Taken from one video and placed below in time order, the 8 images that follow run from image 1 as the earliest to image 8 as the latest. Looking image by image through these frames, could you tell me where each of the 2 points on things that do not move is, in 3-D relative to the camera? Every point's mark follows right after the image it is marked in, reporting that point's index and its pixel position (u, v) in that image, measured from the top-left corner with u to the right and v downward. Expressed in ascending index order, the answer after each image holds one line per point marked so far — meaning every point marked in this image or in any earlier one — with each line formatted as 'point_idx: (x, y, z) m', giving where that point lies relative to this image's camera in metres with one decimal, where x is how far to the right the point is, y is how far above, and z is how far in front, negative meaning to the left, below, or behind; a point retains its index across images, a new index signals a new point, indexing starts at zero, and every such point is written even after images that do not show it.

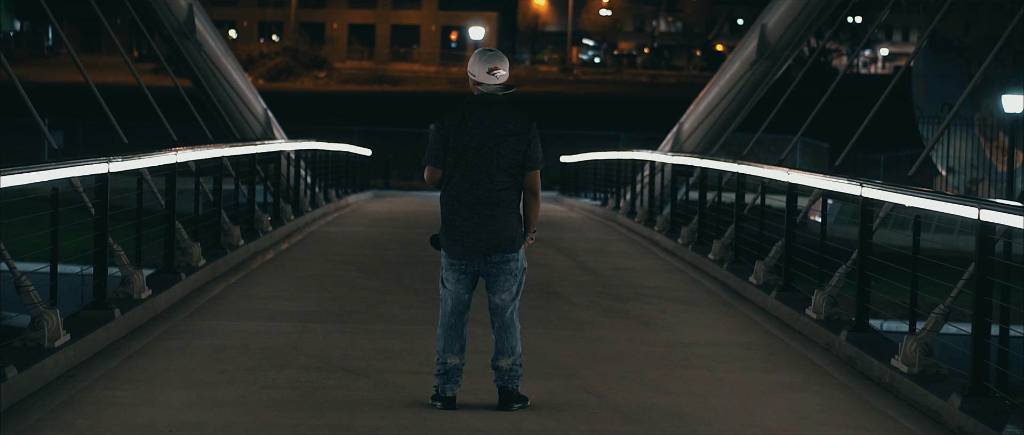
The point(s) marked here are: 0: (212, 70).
0: (-3.9, +1.9, +14.6) m
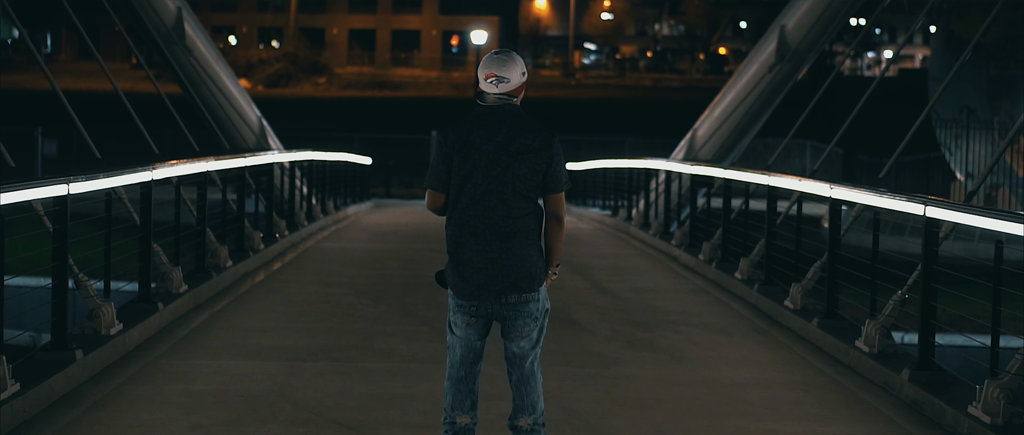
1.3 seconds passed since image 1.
0: (-3.8, +1.7, +13.9) m
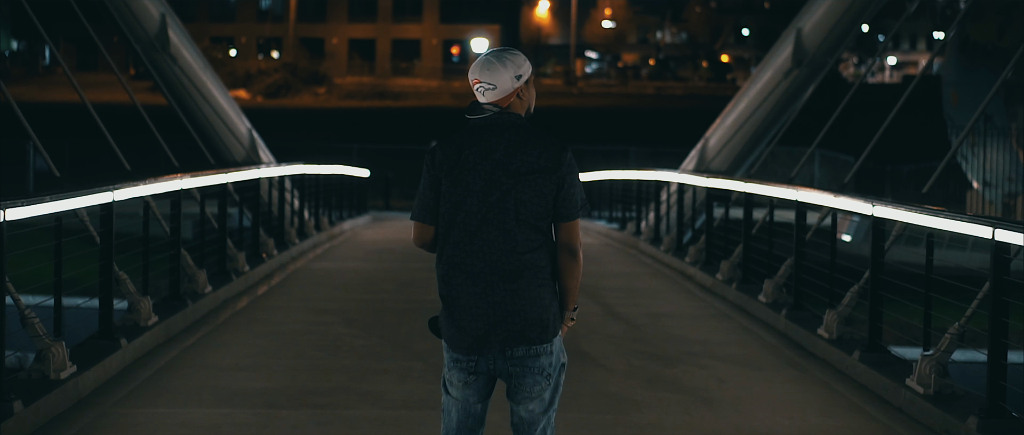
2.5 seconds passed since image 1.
0: (-3.8, +1.5, +13.2) m
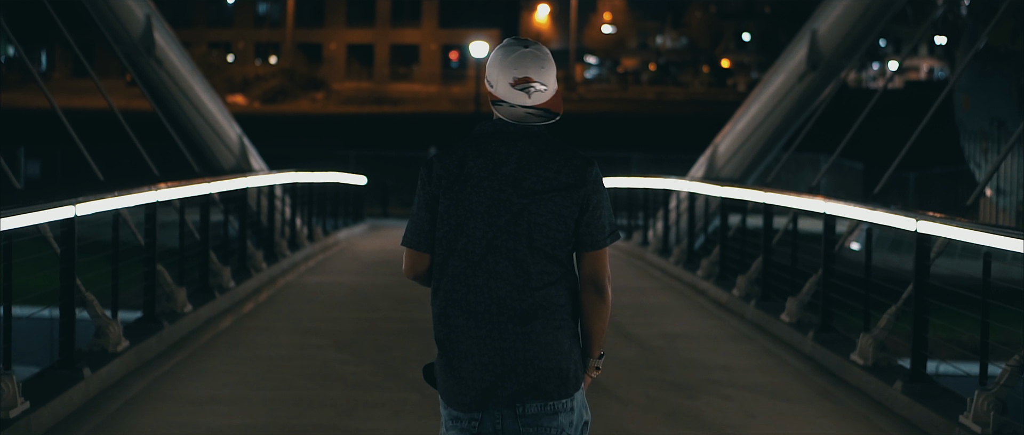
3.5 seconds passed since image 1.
0: (-3.7, +1.4, +12.6) m
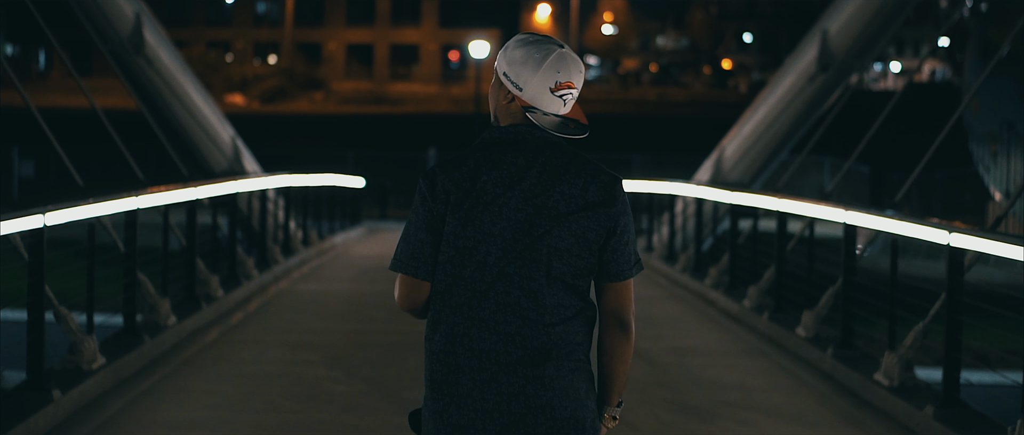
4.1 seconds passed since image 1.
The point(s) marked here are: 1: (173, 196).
0: (-3.7, +1.3, +12.2) m
1: (-2.3, +0.1, +7.8) m
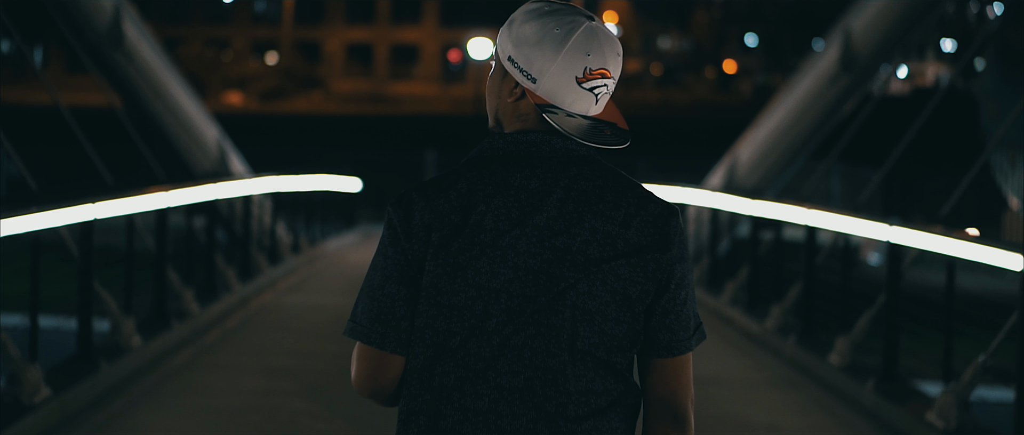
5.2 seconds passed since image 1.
0: (-3.7, +1.3, +11.5) m
1: (-2.3, +0.1, +7.1) m
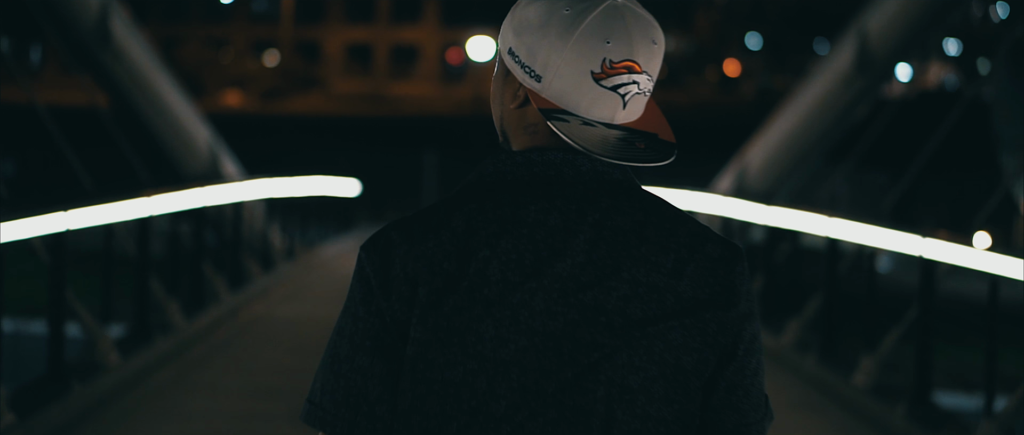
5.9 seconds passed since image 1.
0: (-3.7, +1.2, +11.1) m
1: (-2.3, 0.0, +6.6) m
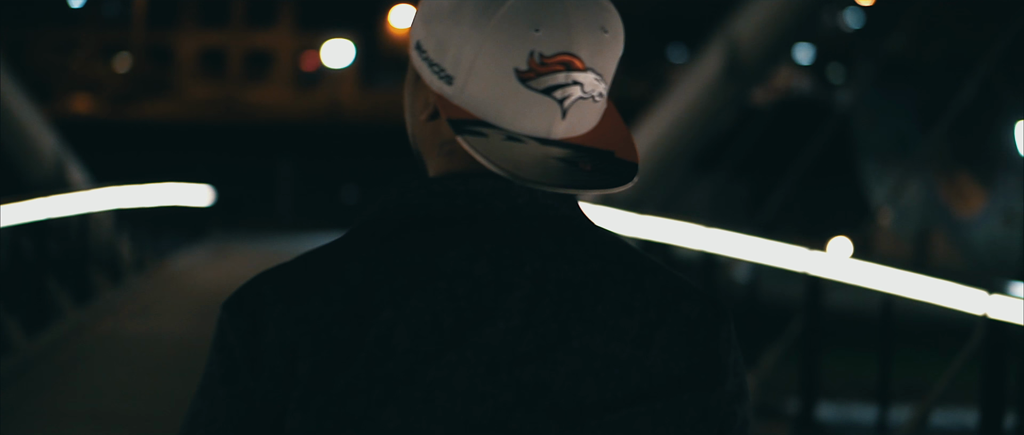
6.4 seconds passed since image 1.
0: (-4.9, +1.1, +10.2) m
1: (-3.0, 0.0, +6.0) m
